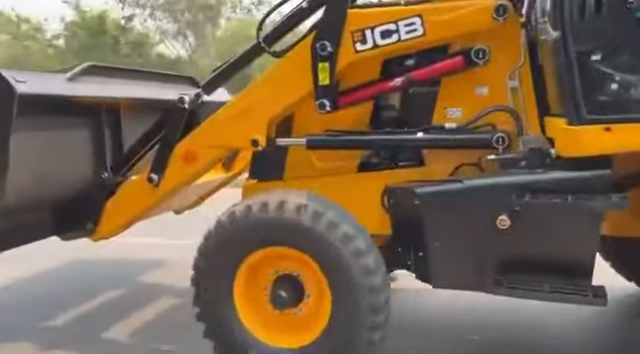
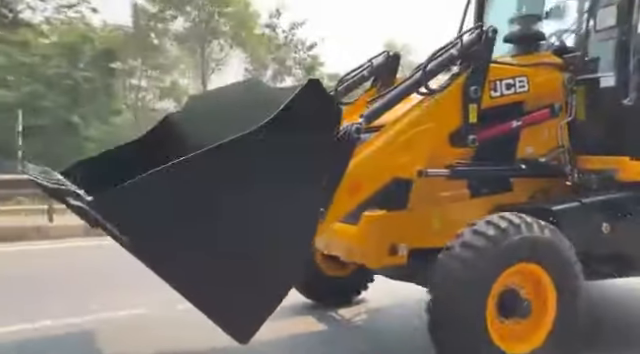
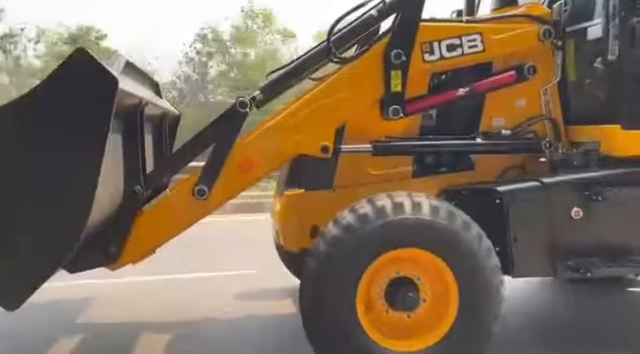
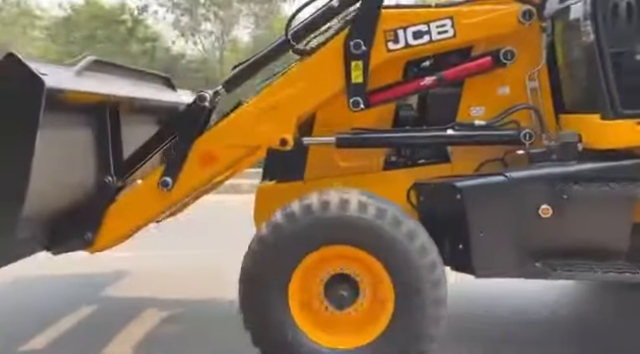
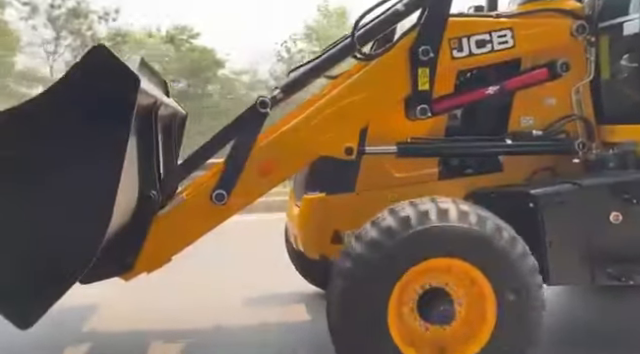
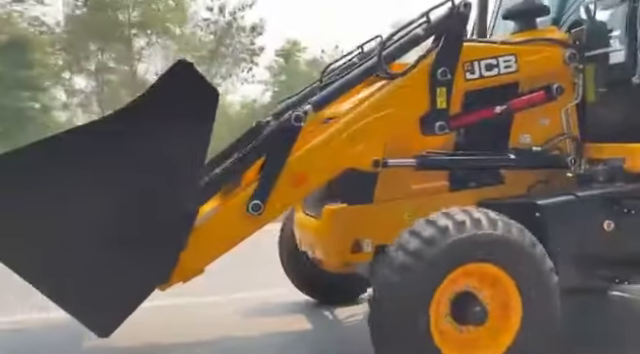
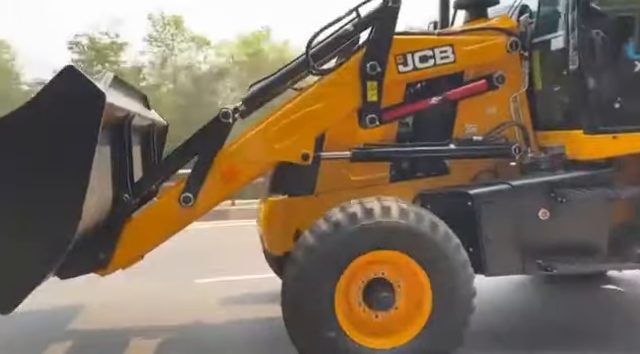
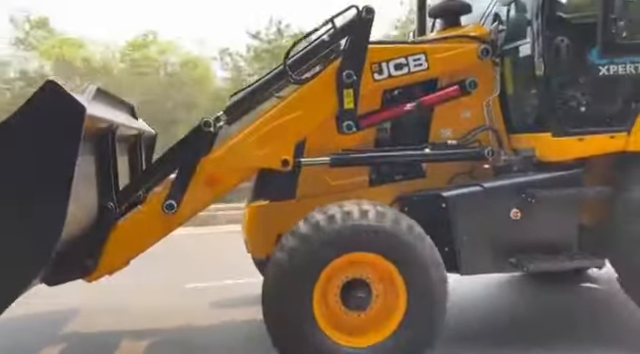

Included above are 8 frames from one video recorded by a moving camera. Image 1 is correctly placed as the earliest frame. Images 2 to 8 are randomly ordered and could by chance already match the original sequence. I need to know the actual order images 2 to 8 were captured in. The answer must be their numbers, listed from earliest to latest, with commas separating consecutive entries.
4, 8, 7, 3, 5, 6, 2
